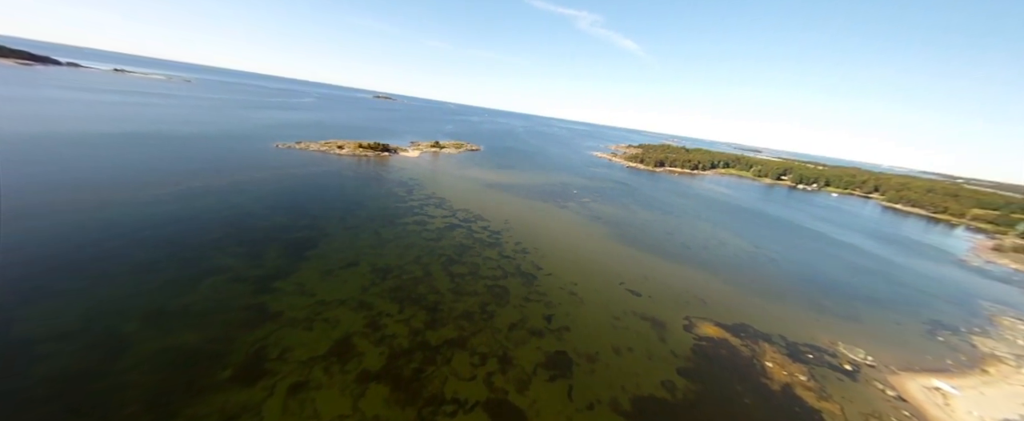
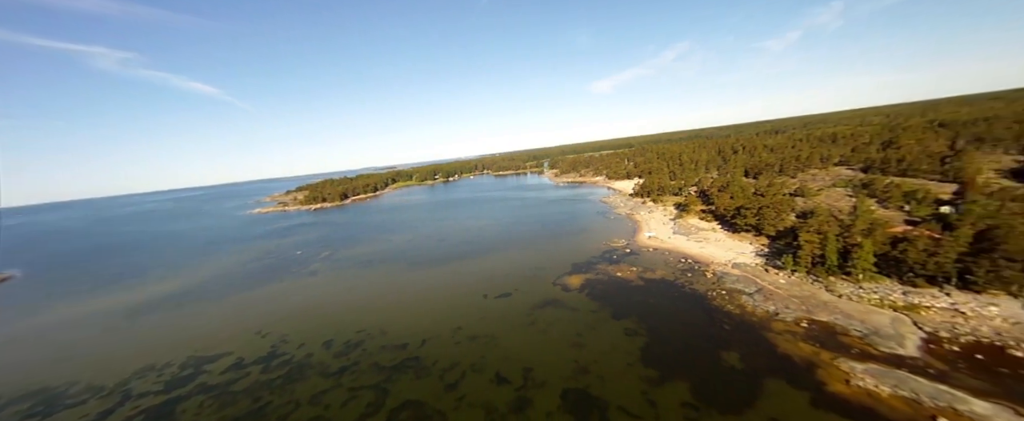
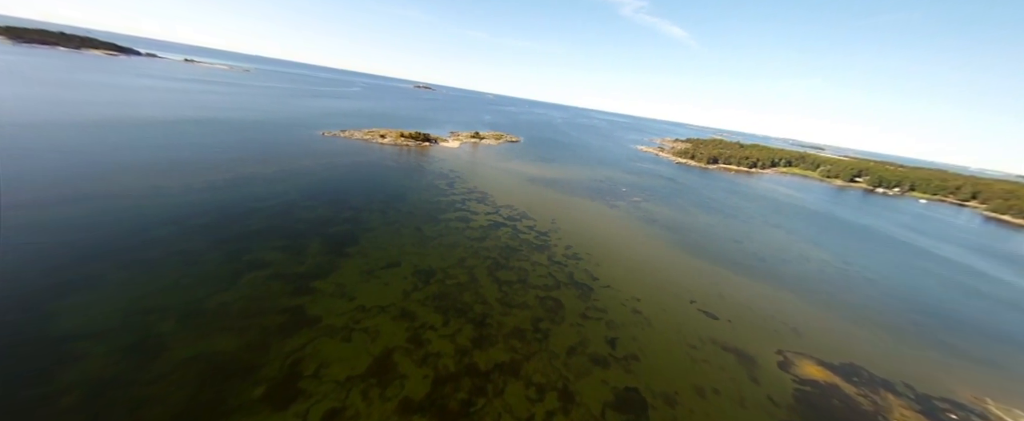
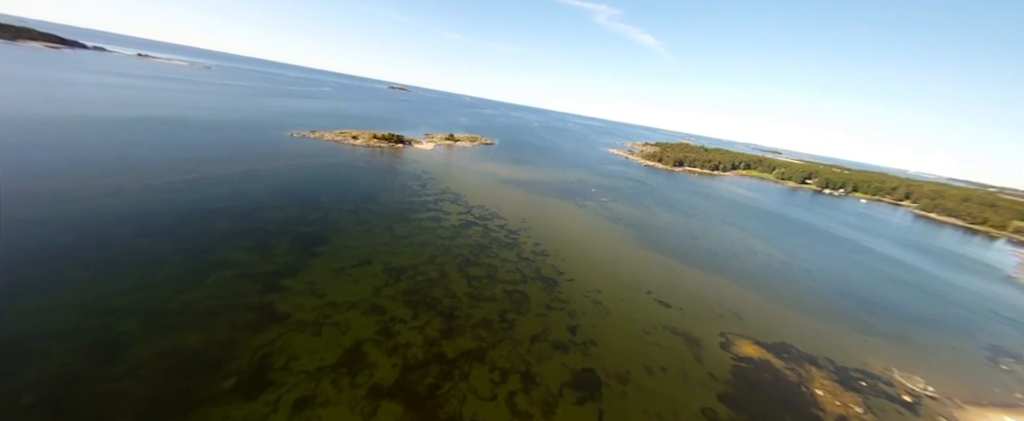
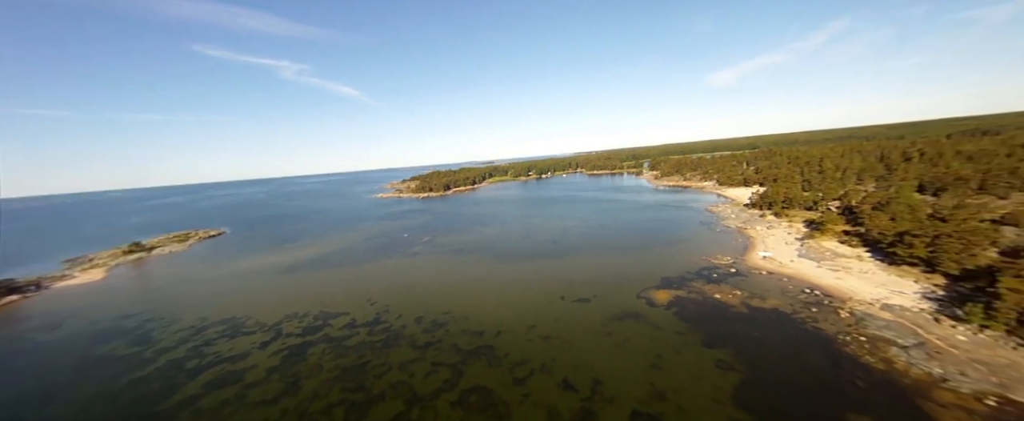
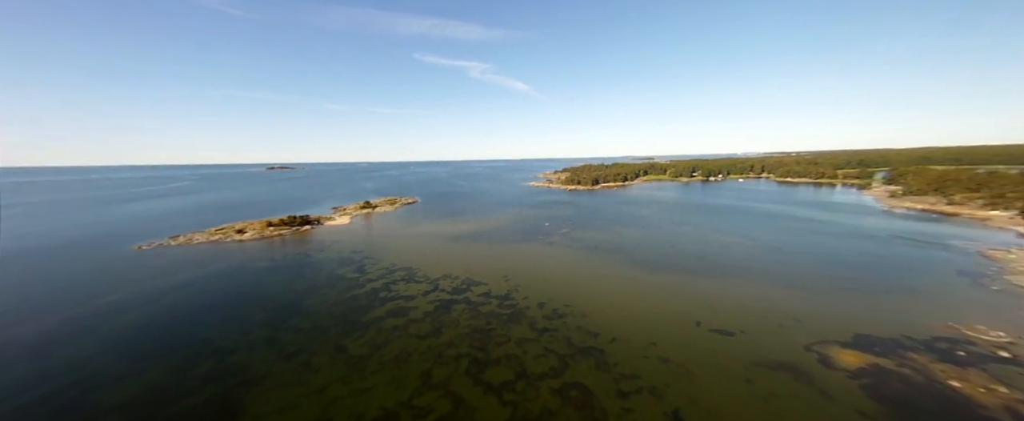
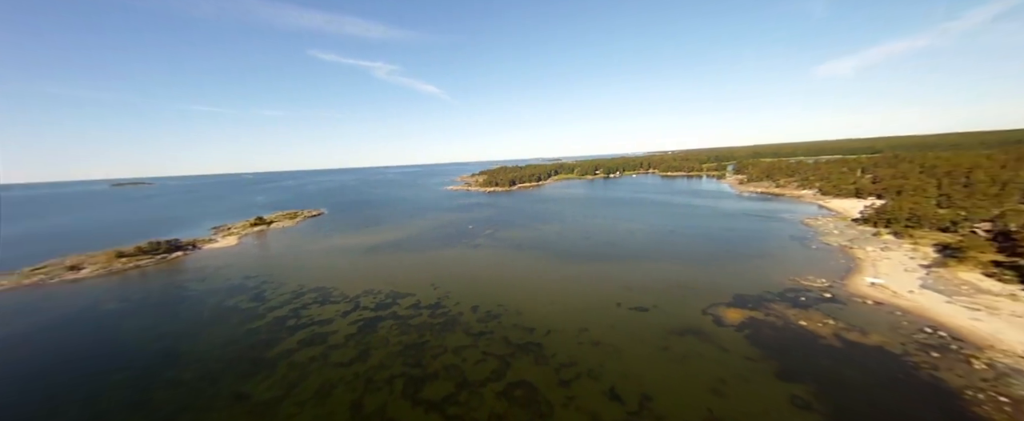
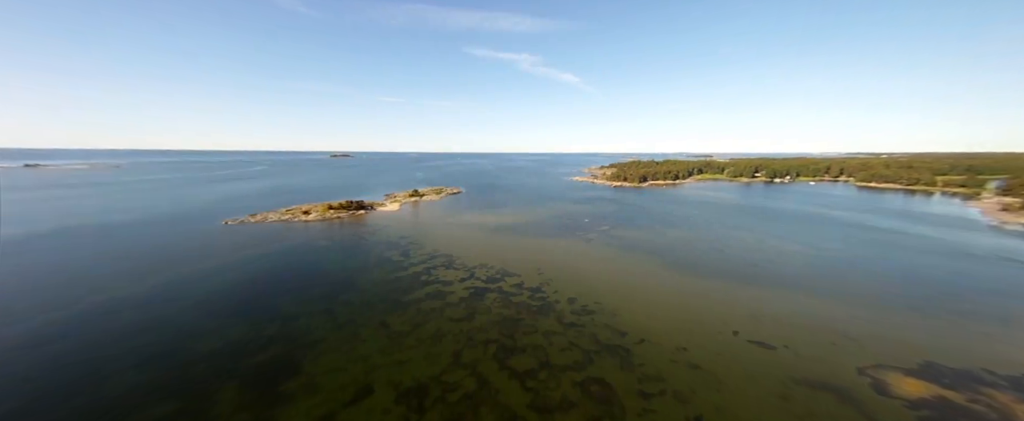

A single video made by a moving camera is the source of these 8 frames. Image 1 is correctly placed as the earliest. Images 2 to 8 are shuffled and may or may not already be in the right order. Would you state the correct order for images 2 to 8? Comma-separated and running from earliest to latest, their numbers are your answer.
4, 3, 8, 6, 7, 5, 2
